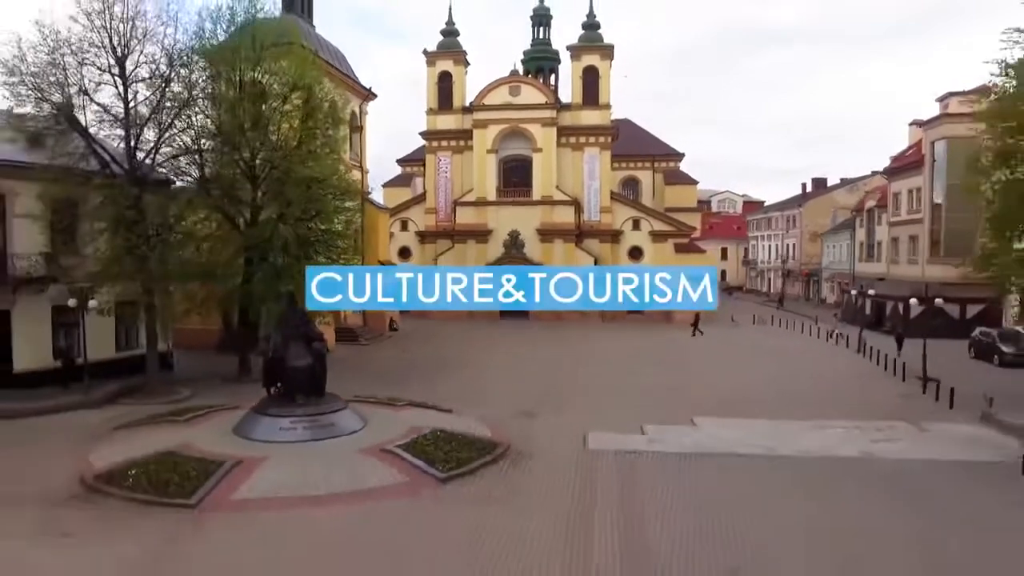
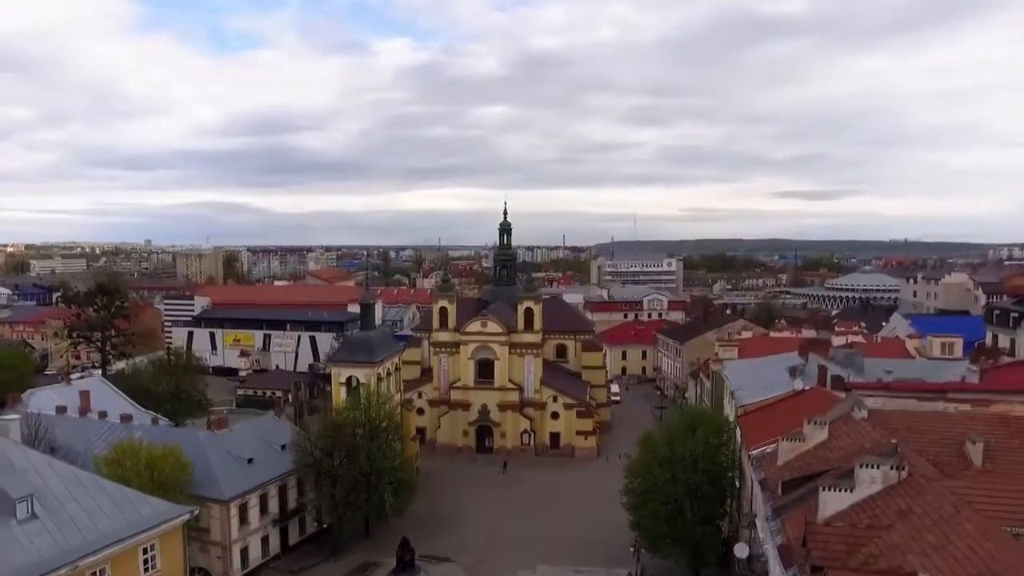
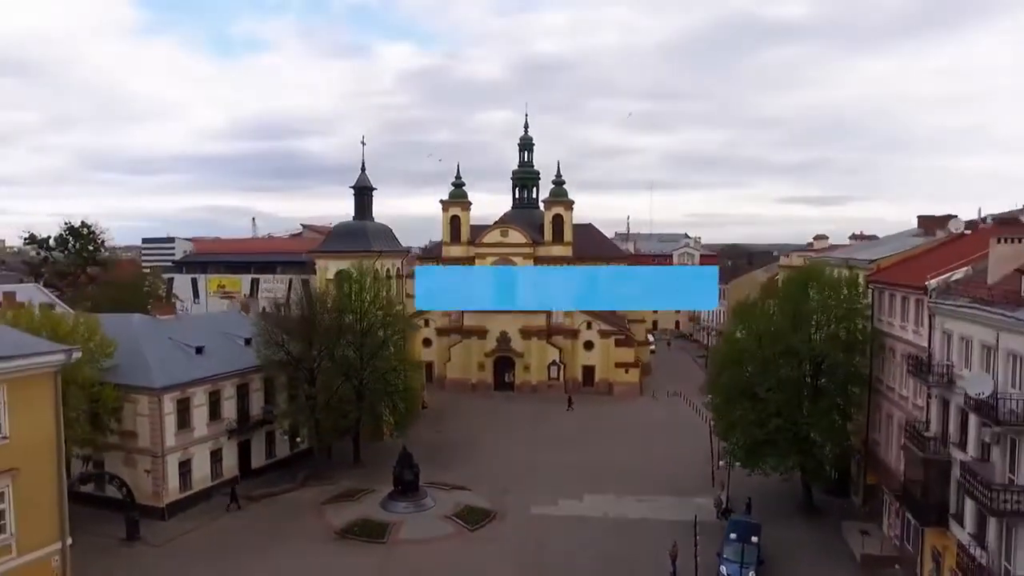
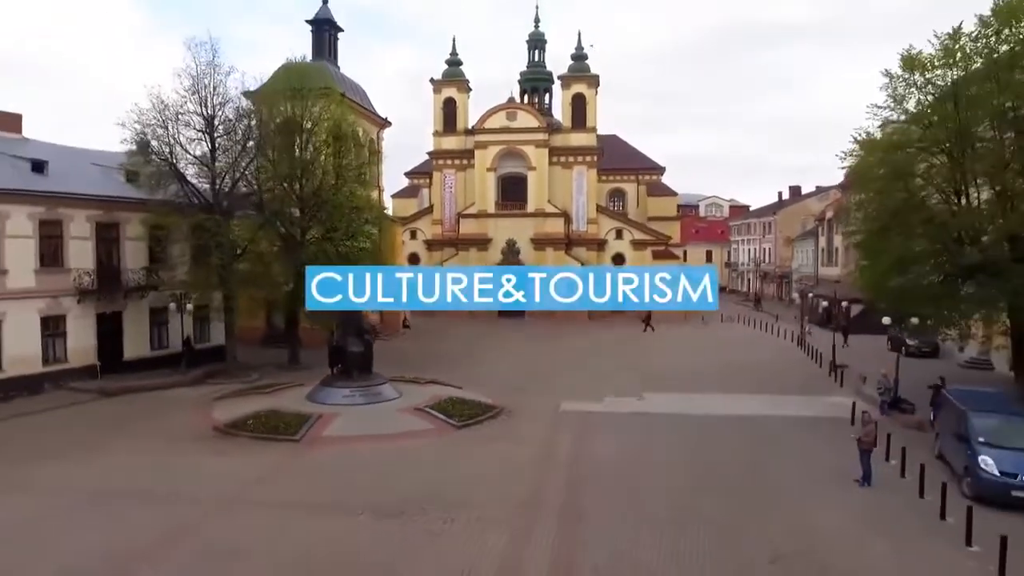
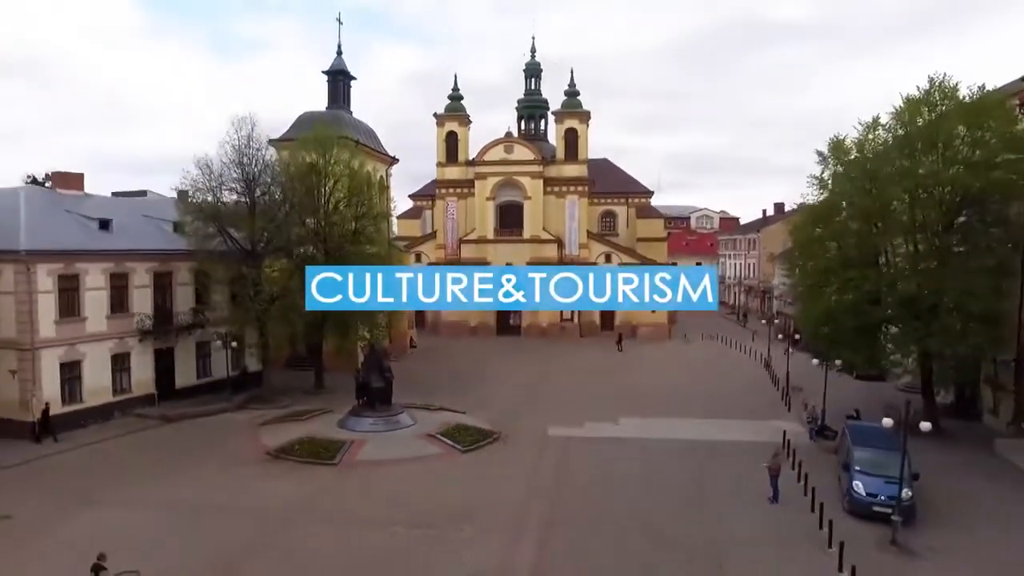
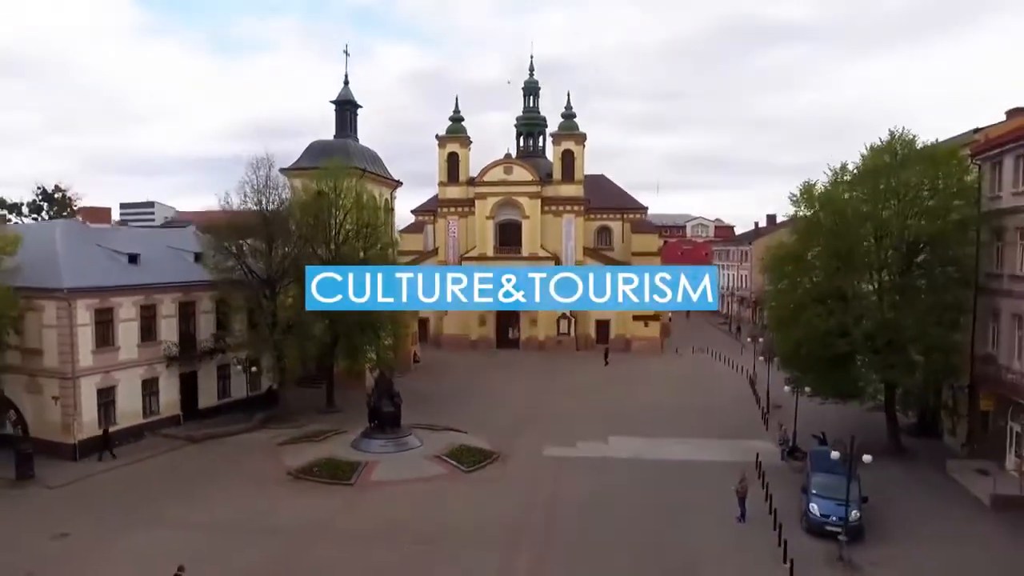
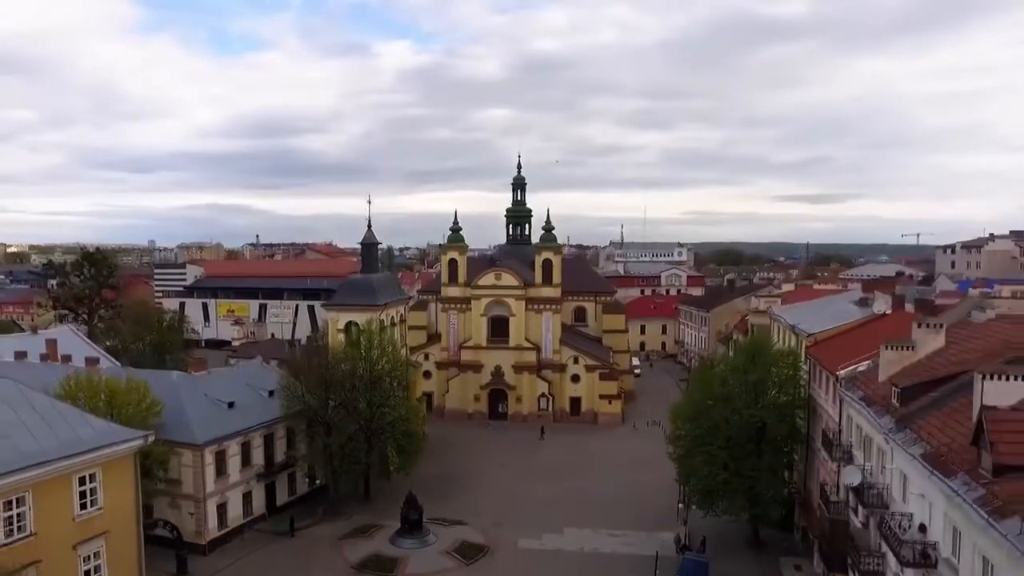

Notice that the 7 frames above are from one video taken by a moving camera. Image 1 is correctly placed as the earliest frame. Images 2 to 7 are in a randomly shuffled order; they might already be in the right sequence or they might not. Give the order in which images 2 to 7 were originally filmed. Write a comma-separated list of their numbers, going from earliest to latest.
4, 5, 6, 3, 7, 2
